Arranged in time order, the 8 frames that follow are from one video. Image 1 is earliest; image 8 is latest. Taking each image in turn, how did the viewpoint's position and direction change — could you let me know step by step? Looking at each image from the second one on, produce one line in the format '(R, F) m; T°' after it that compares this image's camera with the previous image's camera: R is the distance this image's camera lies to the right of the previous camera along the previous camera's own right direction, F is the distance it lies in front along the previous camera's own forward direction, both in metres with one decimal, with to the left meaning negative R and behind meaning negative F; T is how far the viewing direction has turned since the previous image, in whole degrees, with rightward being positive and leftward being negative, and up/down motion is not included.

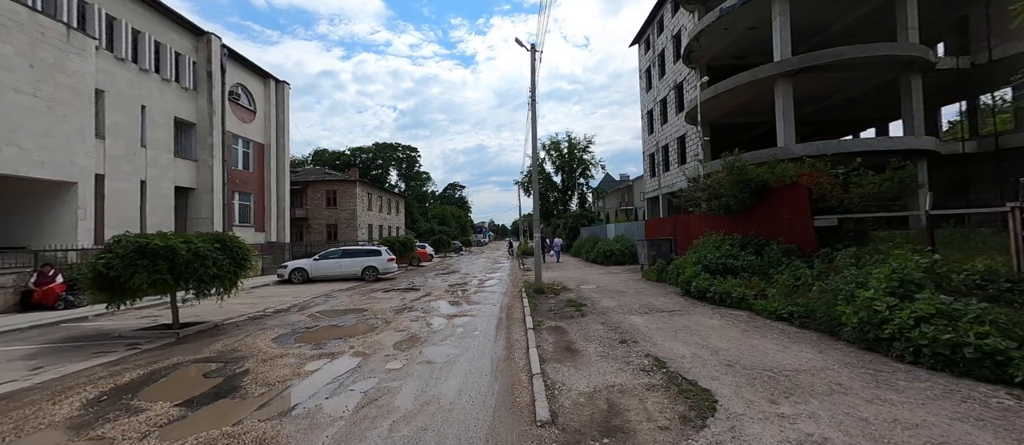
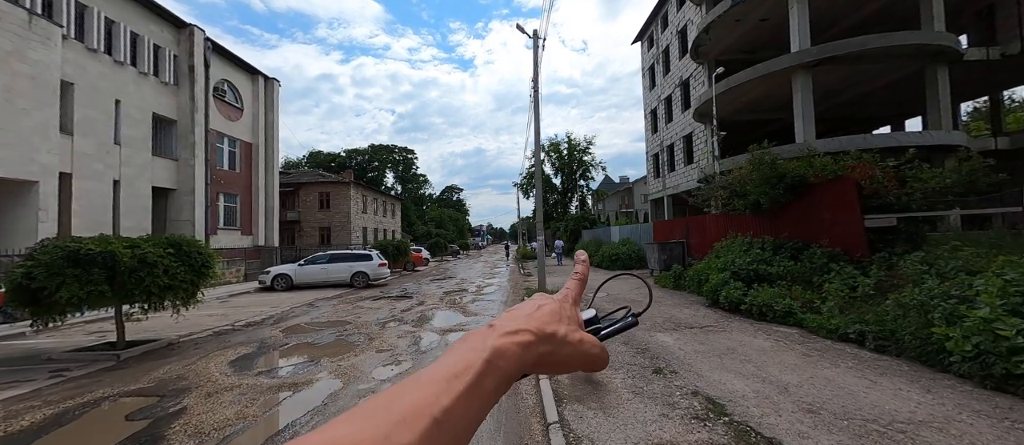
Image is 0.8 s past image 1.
(-0.1, +1.2) m; 0°
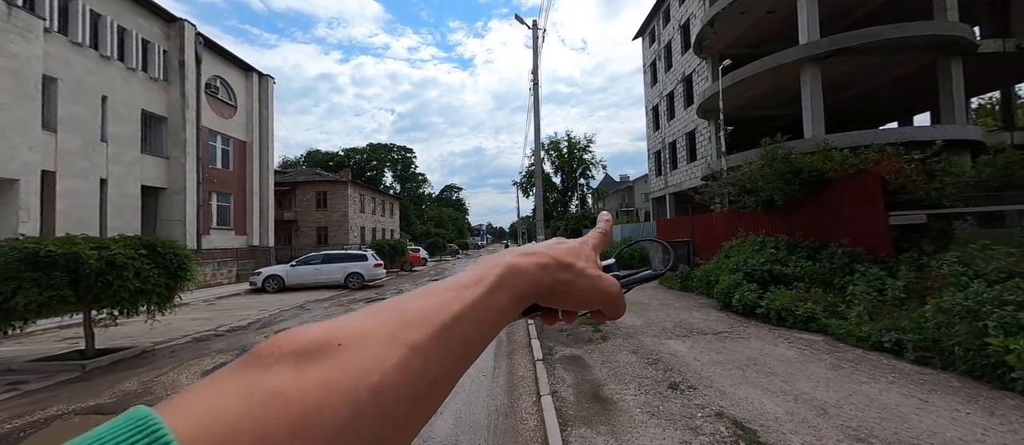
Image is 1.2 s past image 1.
(0.0, +0.5) m; 0°
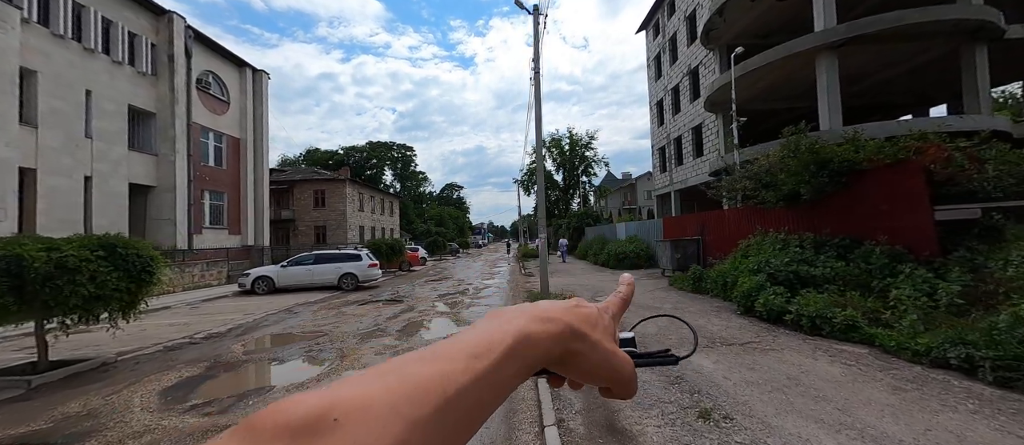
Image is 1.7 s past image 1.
(0.0, +0.7) m; 0°
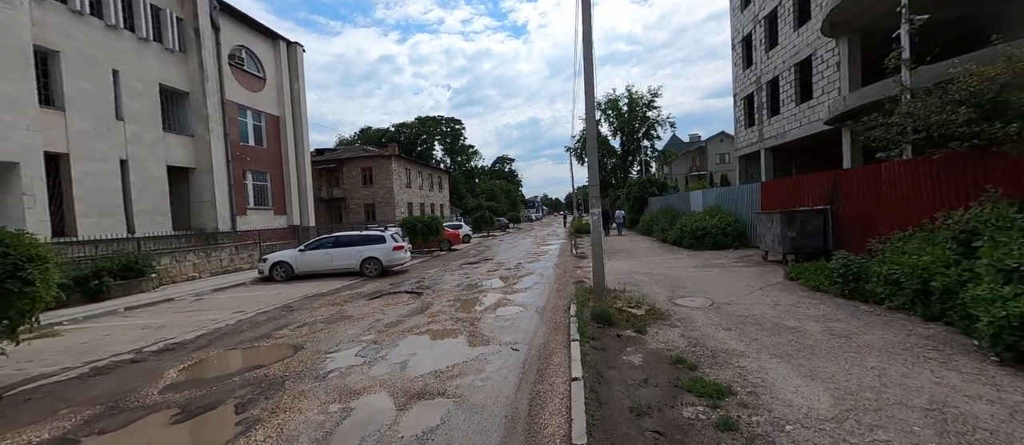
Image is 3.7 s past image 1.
(+0.3, +3.1) m; -9°
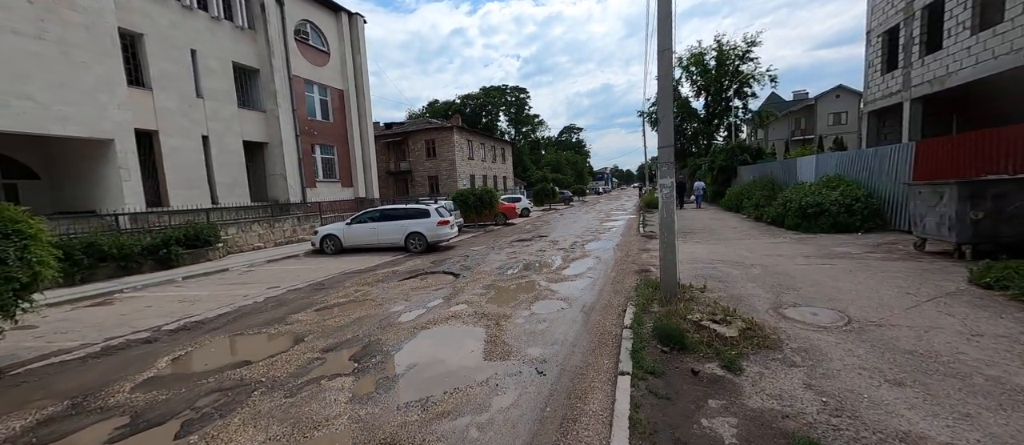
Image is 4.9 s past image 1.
(+0.5, +1.7) m; -11°
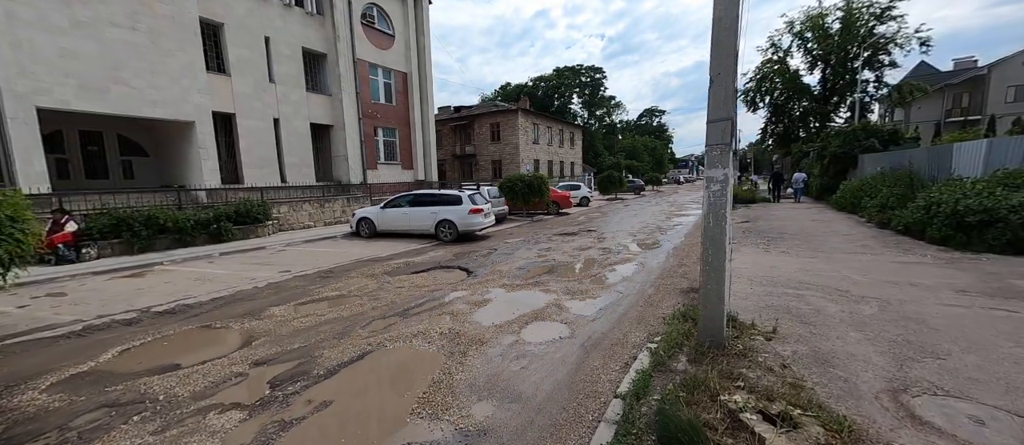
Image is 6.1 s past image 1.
(+1.1, +1.6) m; -12°
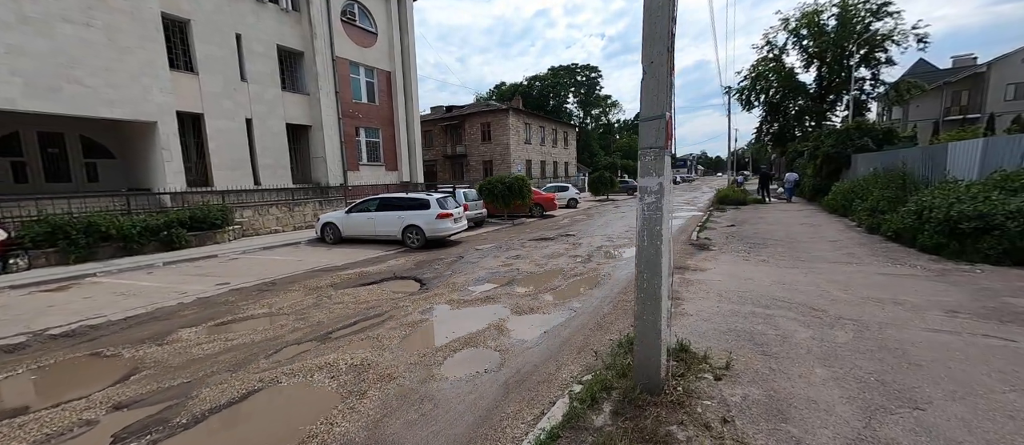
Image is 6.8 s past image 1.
(+0.9, +0.7) m; 0°
